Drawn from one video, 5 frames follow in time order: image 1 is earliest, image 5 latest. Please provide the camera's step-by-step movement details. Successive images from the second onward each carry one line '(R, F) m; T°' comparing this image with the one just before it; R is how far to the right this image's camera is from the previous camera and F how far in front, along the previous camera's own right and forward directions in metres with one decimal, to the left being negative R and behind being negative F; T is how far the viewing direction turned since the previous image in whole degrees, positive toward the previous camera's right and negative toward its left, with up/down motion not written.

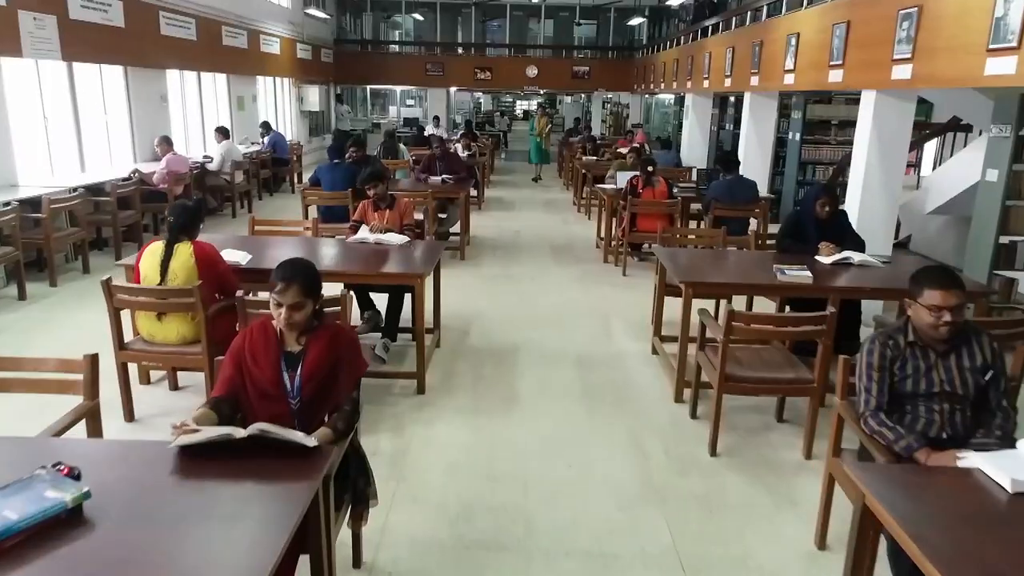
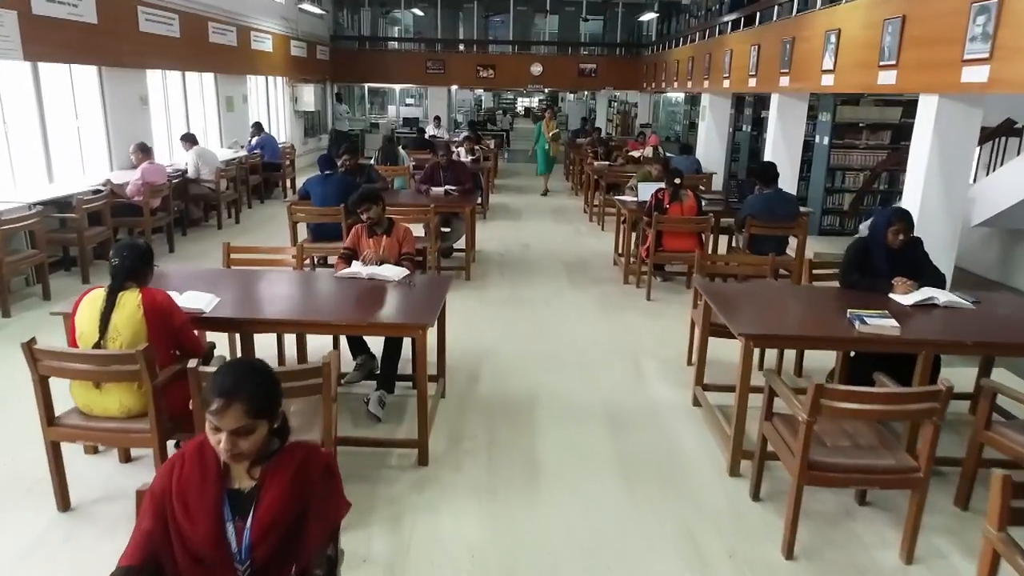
(-0.1, +0.6) m; 0°
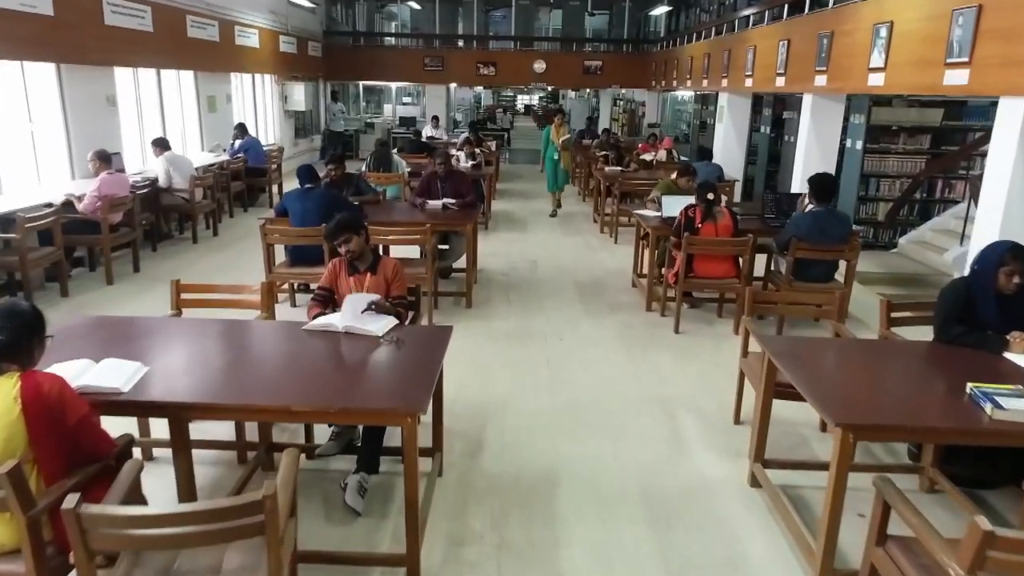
(-0.1, +0.8) m; 0°
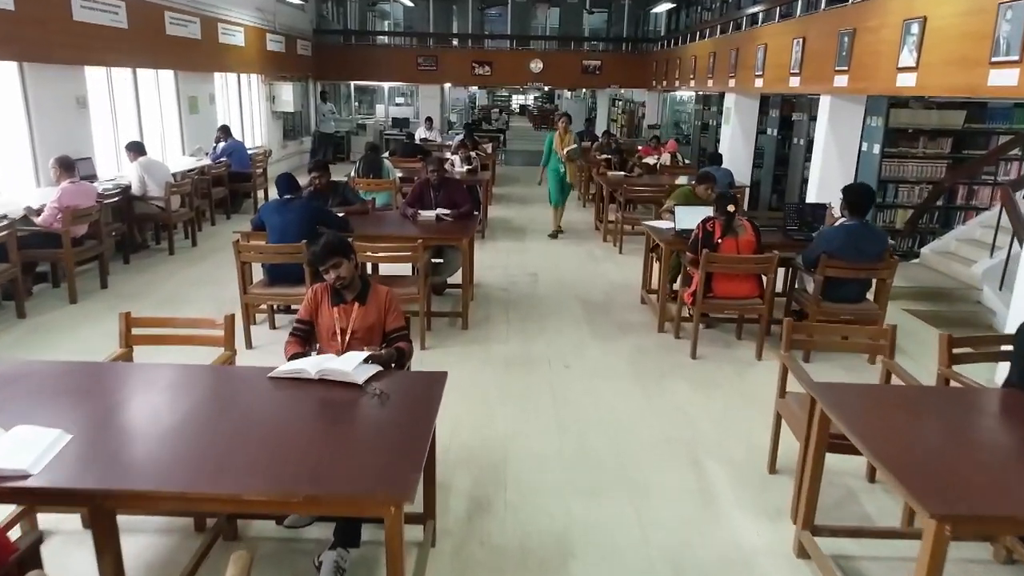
(0.0, +0.5) m; 0°
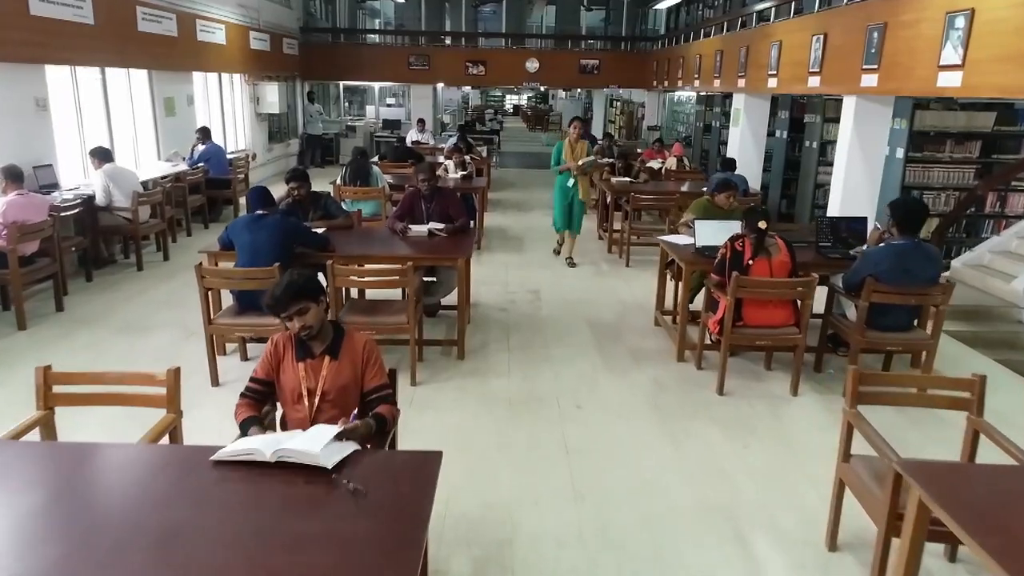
(-0.1, +0.5) m; +1°
